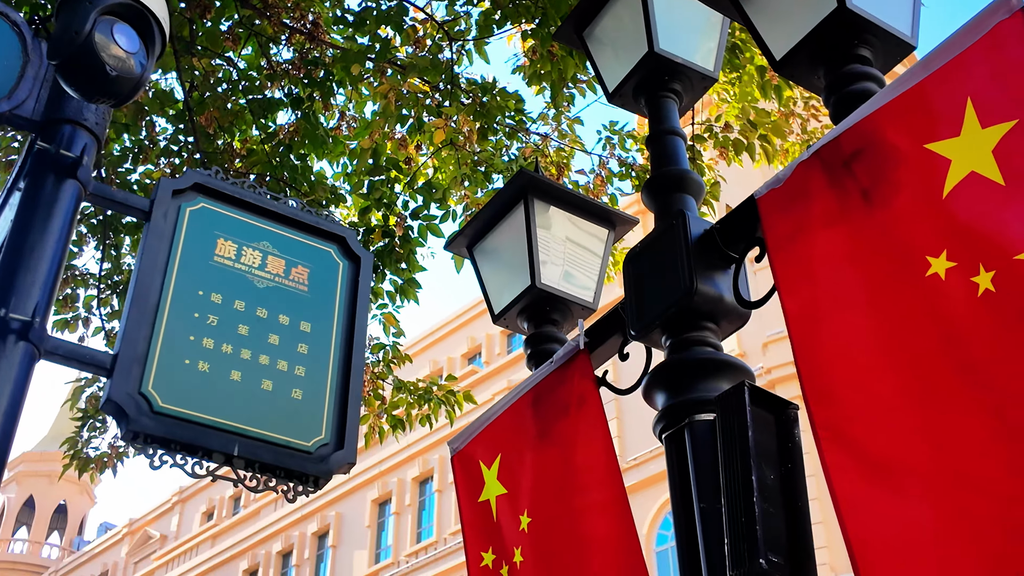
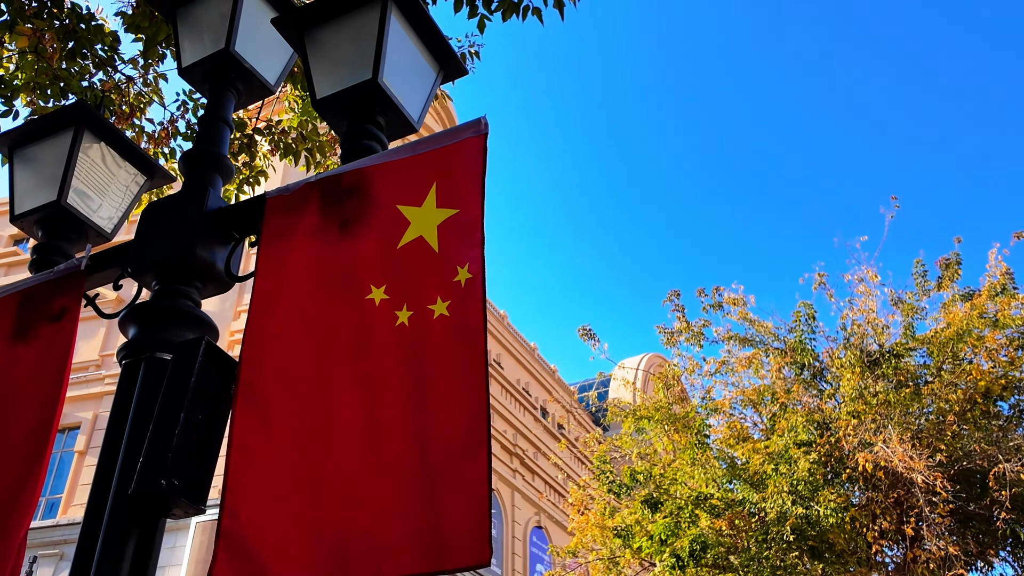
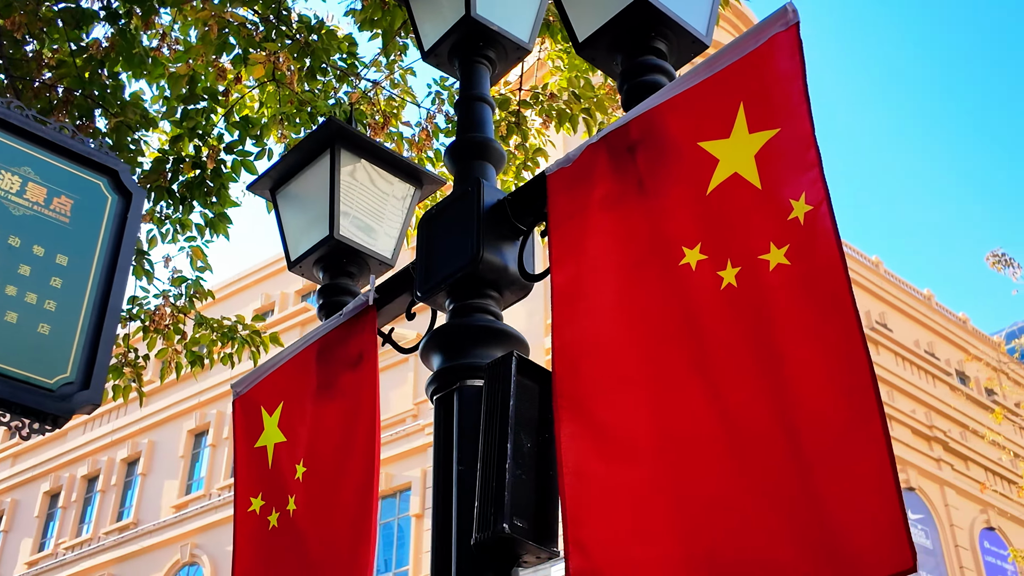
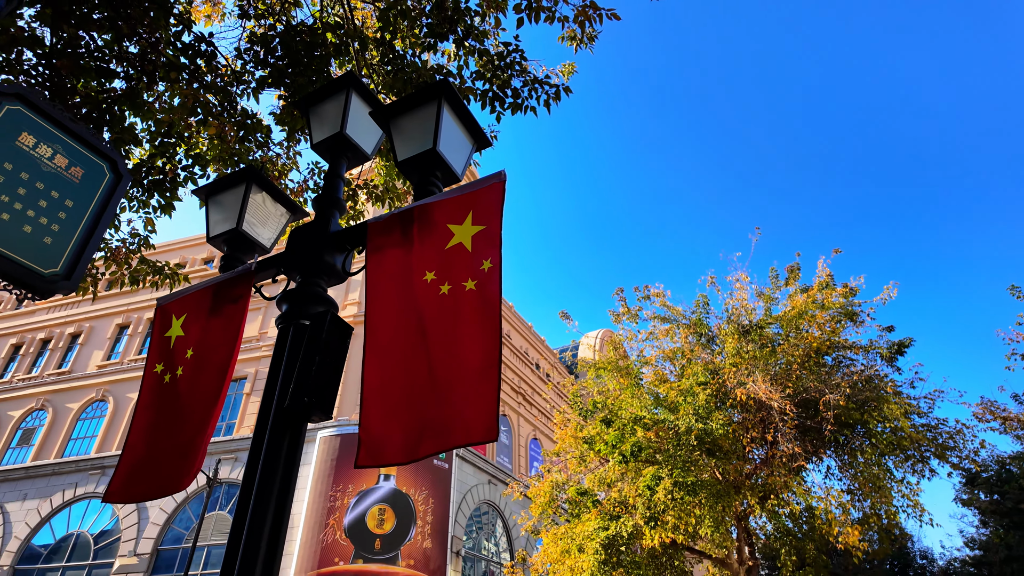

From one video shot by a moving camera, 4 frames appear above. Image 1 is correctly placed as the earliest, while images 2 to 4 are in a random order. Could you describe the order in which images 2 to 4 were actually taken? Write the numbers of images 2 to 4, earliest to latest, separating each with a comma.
3, 2, 4
